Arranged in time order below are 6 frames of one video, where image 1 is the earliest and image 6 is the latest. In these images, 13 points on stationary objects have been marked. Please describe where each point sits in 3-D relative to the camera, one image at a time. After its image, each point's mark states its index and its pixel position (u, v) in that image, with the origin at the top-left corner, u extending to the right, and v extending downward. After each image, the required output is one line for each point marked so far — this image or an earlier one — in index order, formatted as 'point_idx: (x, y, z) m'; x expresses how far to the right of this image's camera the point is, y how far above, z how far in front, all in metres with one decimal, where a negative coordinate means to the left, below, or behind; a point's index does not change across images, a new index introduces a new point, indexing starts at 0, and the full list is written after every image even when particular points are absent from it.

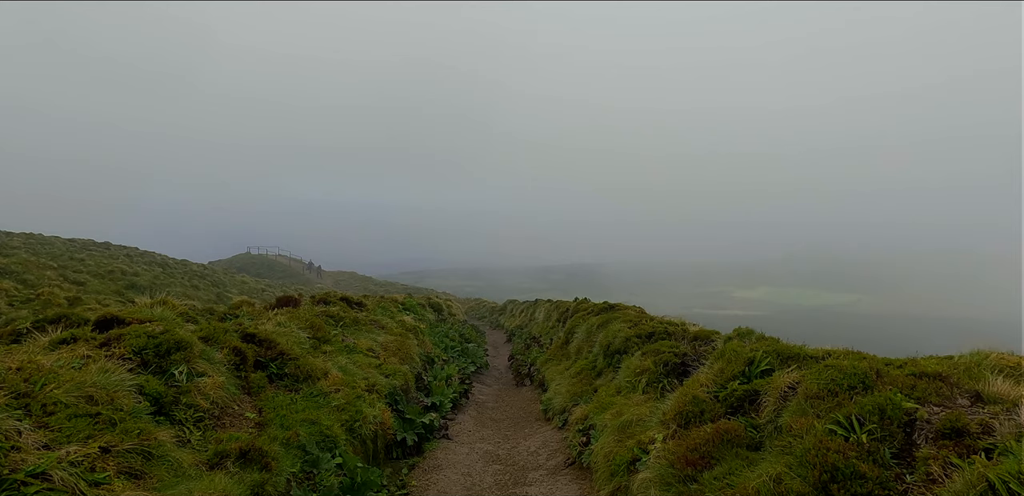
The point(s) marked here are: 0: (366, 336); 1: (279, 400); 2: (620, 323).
0: (-3.9, -2.4, +12.8) m
1: (-3.7, -2.4, +7.4) m
2: (+2.8, -1.9, +12.2) m
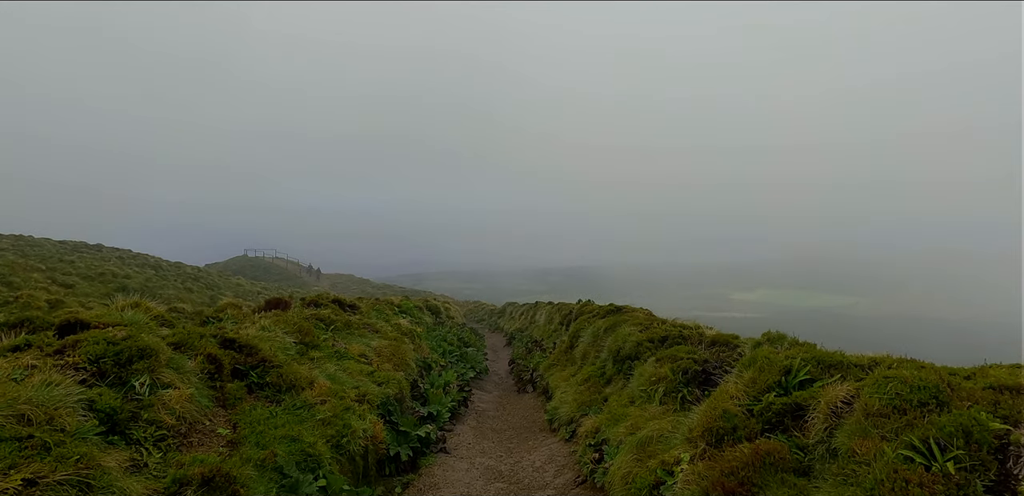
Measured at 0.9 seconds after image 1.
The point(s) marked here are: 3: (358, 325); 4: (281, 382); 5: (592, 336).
0: (-3.9, -2.3, +12.1) m
1: (-3.6, -2.3, +6.7) m
2: (+2.8, -1.9, +11.5) m
3: (-4.3, -2.2, +13.2) m
4: (-3.8, -2.2, +7.8) m
5: (+2.2, -2.4, +12.9) m
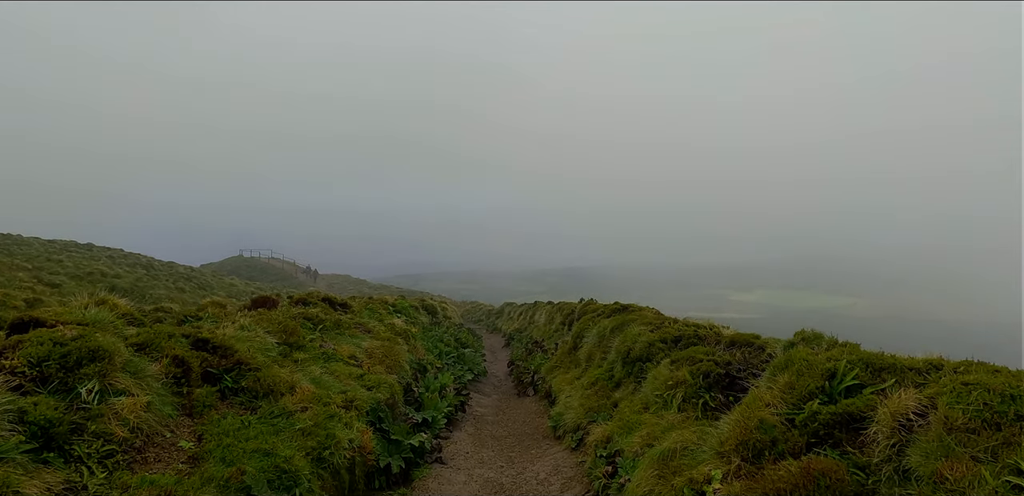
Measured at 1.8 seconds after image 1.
0: (-3.9, -2.2, +11.3) m
1: (-3.6, -2.2, +5.9) m
2: (+2.9, -1.7, +10.7) m
3: (-4.3, -2.0, +12.4) m
4: (-3.8, -2.0, +7.0) m
5: (+2.2, -2.2, +12.1) m
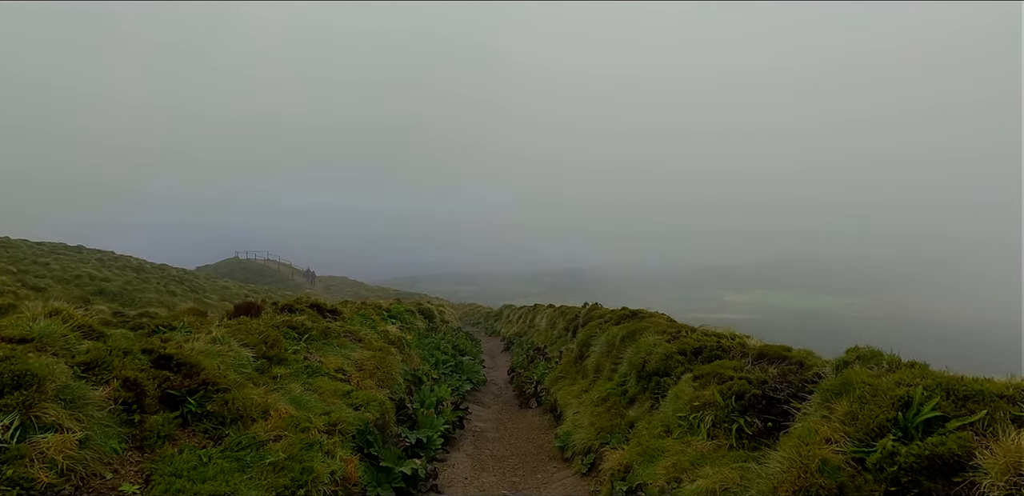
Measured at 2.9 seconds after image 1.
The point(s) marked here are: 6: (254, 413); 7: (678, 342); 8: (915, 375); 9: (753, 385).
0: (-3.8, -2.3, +10.4) m
1: (-3.5, -2.2, +5.0) m
2: (+2.9, -1.8, +9.8) m
3: (-4.2, -2.1, +11.5) m
4: (-3.7, -2.1, +6.1) m
5: (+2.2, -2.3, +11.2) m
6: (-3.4, -2.2, +6.3) m
7: (+3.1, -1.8, +8.9) m
8: (+3.9, -1.2, +4.6) m
9: (+3.2, -1.8, +6.3) m
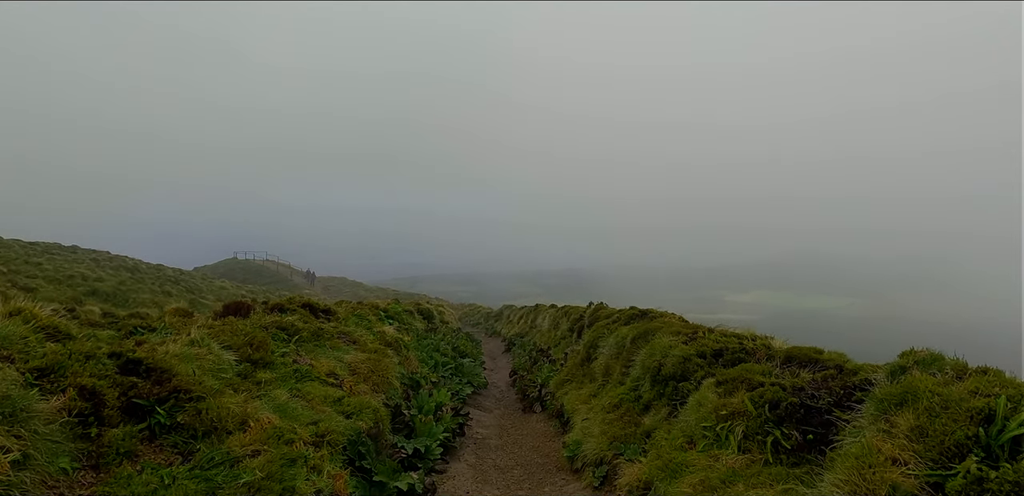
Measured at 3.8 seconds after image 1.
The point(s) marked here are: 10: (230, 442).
0: (-3.8, -2.2, +9.7) m
1: (-3.4, -2.1, +4.3) m
2: (+3.0, -1.7, +9.2) m
3: (-4.1, -2.0, +10.9) m
4: (-3.6, -2.0, +5.5) m
5: (+2.3, -2.2, +10.6) m
6: (-3.3, -2.1, +5.6) m
7: (+3.2, -1.7, +8.2) m
8: (+4.0, -1.1, +3.9) m
9: (+3.3, -1.7, +5.6) m
10: (-3.1, -2.2, +5.3) m
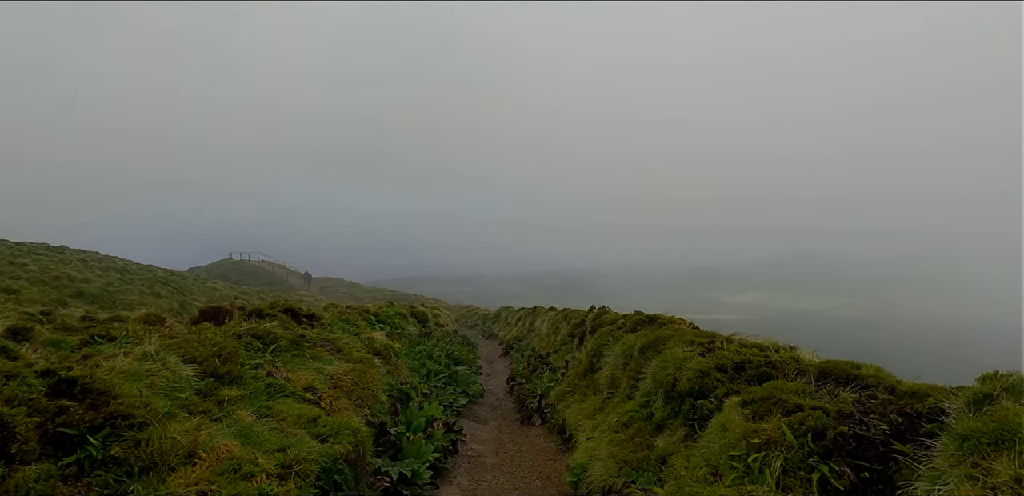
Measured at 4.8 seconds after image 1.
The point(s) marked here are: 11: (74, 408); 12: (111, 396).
0: (-3.8, -2.2, +8.9) m
1: (-3.4, -2.1, +3.5) m
2: (+2.9, -1.7, +8.4) m
3: (-4.2, -2.0, +10.0) m
4: (-3.6, -2.0, +4.6) m
5: (+2.3, -2.2, +9.8) m
6: (-3.3, -2.1, +4.8) m
7: (+3.1, -1.7, +7.4) m
8: (+4.0, -1.1, +3.1) m
9: (+3.2, -1.7, +4.8) m
10: (-3.2, -2.2, +4.5) m
11: (-4.4, -1.6, +4.8) m
12: (-4.3, -1.6, +5.2) m
